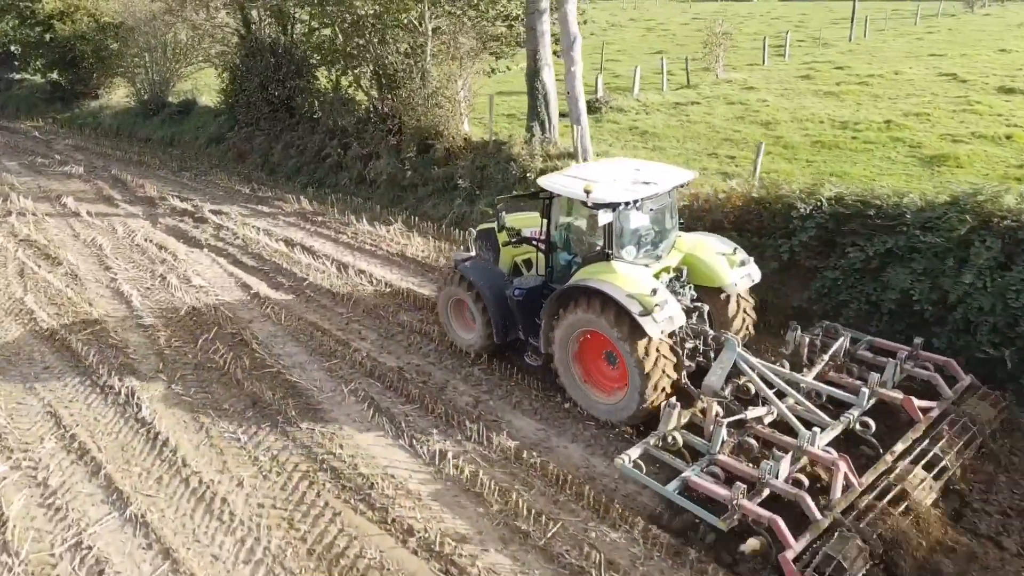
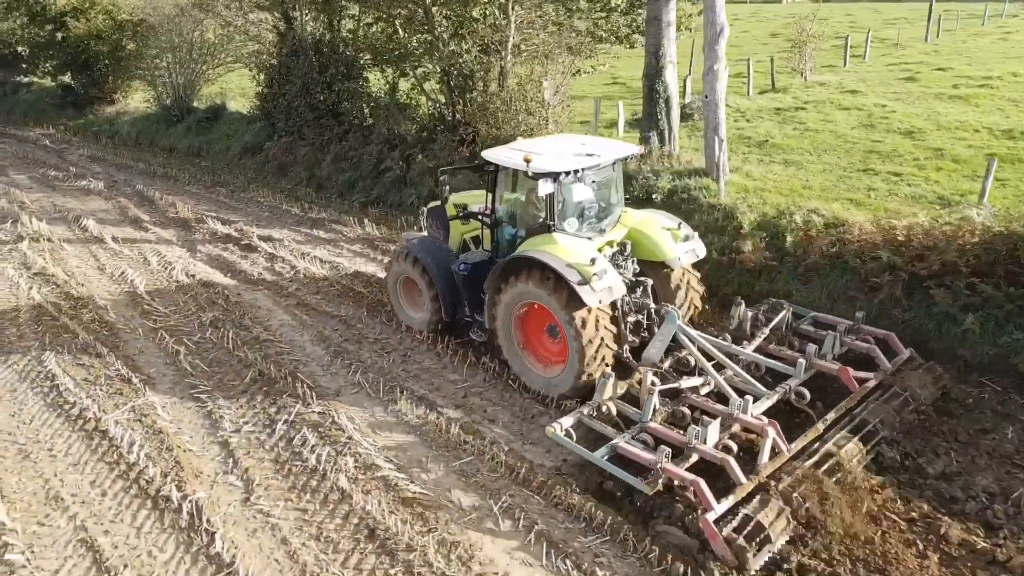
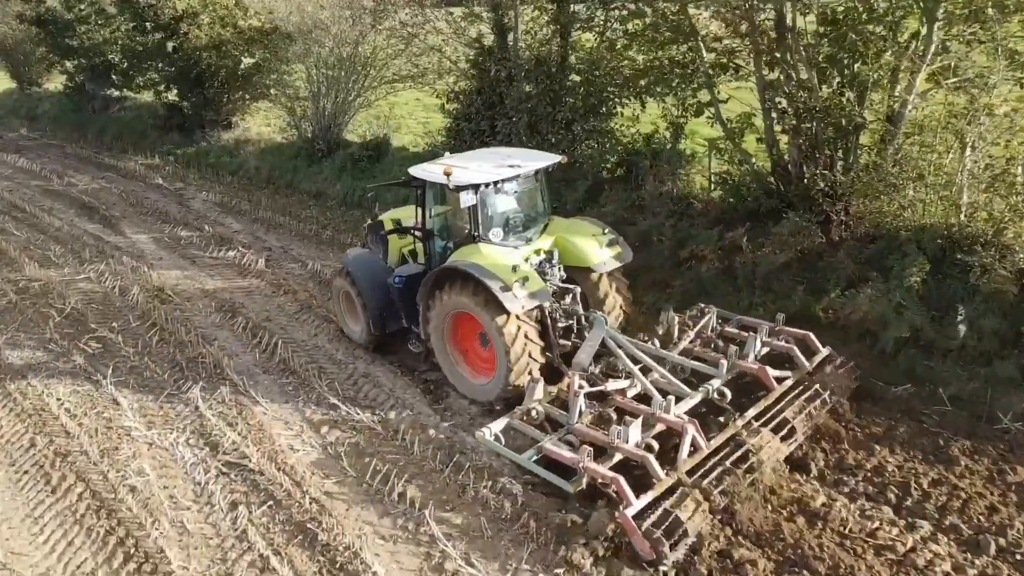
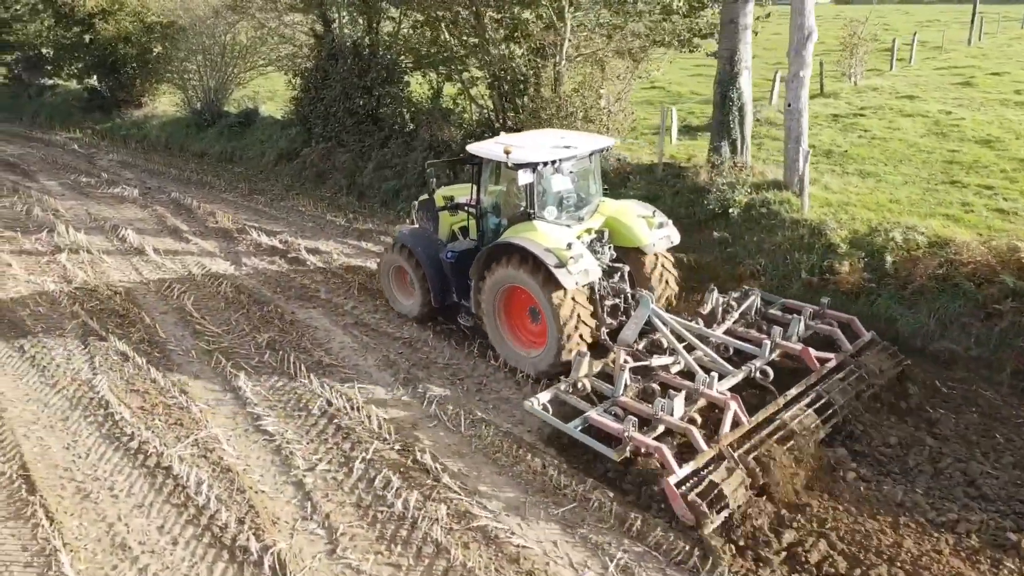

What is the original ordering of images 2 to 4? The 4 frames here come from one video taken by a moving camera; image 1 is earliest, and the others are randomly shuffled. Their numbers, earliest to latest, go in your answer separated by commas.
2, 4, 3
